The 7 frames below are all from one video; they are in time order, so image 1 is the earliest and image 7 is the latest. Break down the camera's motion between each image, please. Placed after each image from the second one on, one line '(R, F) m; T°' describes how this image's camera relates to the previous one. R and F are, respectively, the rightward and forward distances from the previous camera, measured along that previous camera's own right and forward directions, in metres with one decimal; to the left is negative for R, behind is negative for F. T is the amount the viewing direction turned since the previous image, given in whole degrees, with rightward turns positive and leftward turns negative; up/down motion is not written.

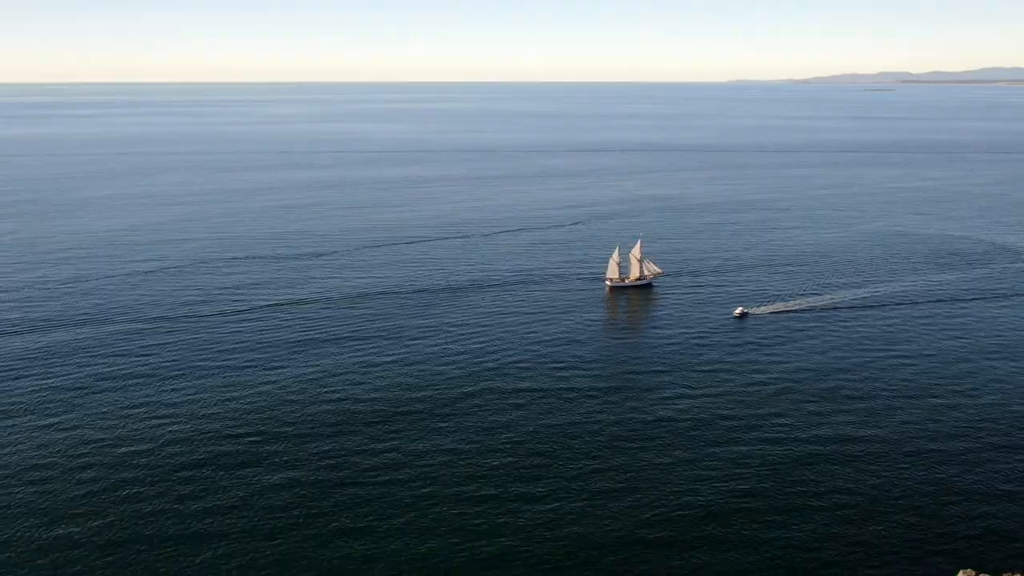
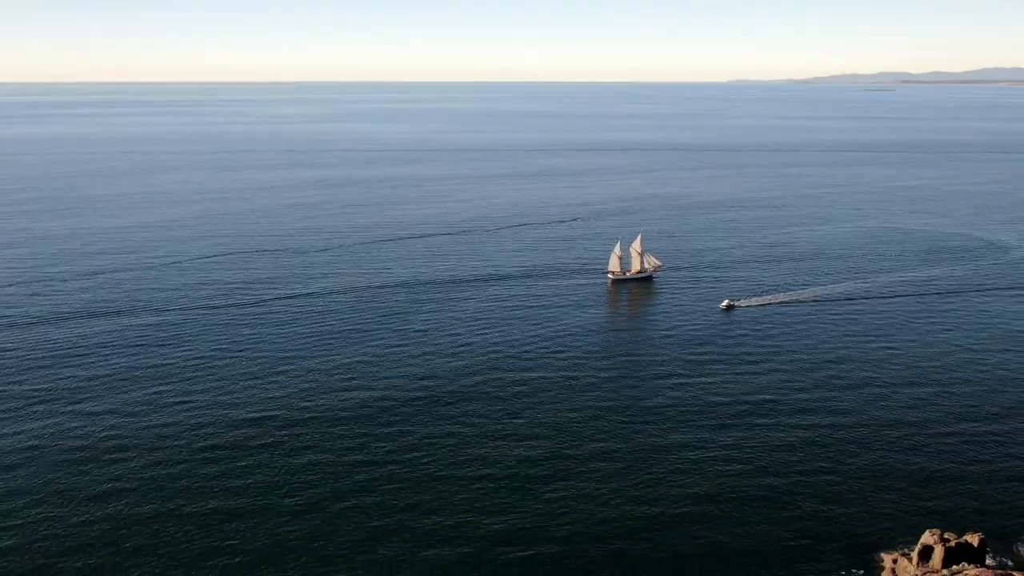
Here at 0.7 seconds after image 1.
(-0.2, -2.4) m; 0°
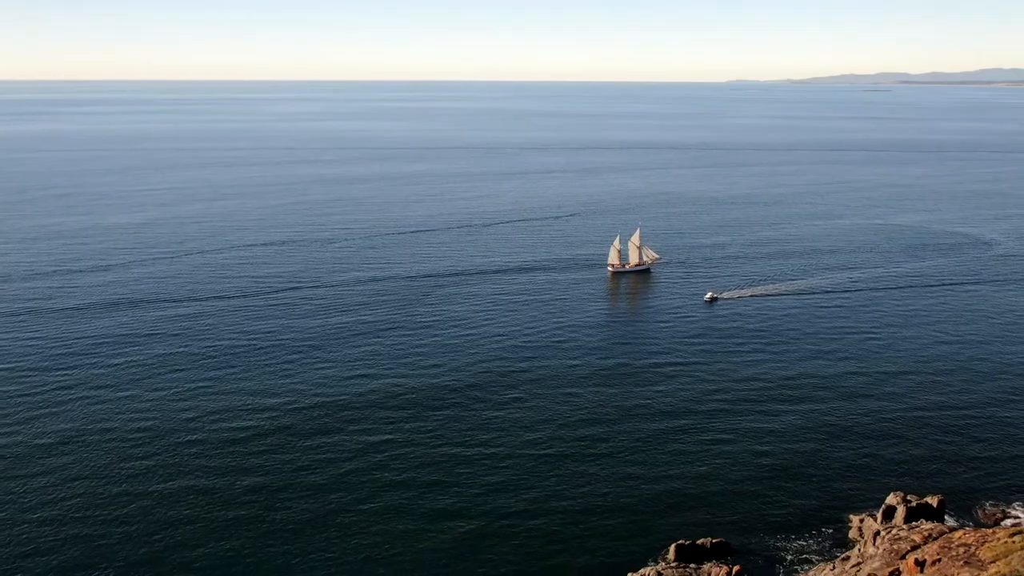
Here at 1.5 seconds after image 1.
(-0.1, -3.2) m; 0°
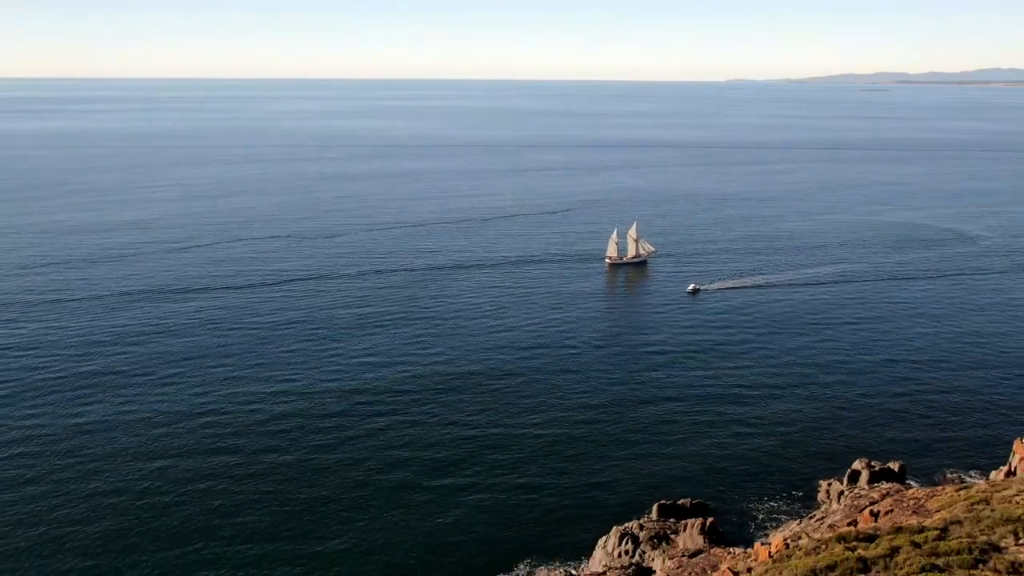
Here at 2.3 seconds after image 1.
(+0.2, -3.2) m; 0°
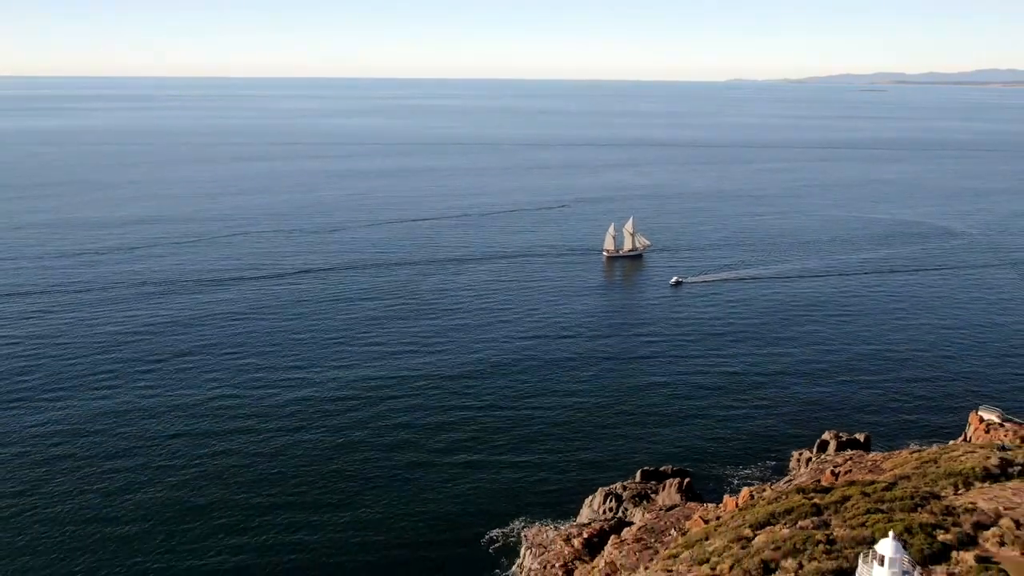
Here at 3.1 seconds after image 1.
(+0.2, -3.2) m; 0°
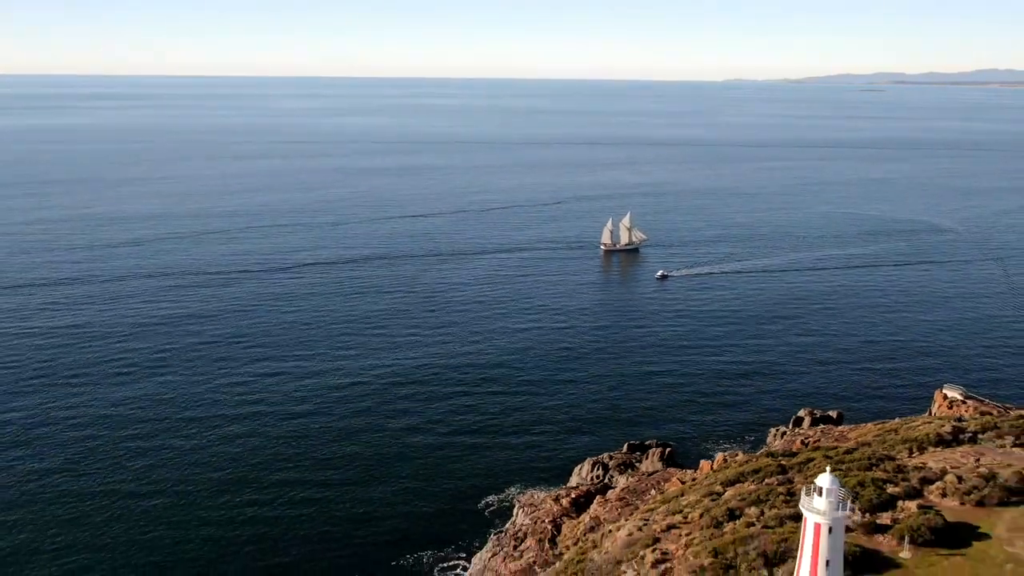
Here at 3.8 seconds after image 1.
(+0.3, -2.9) m; 0°
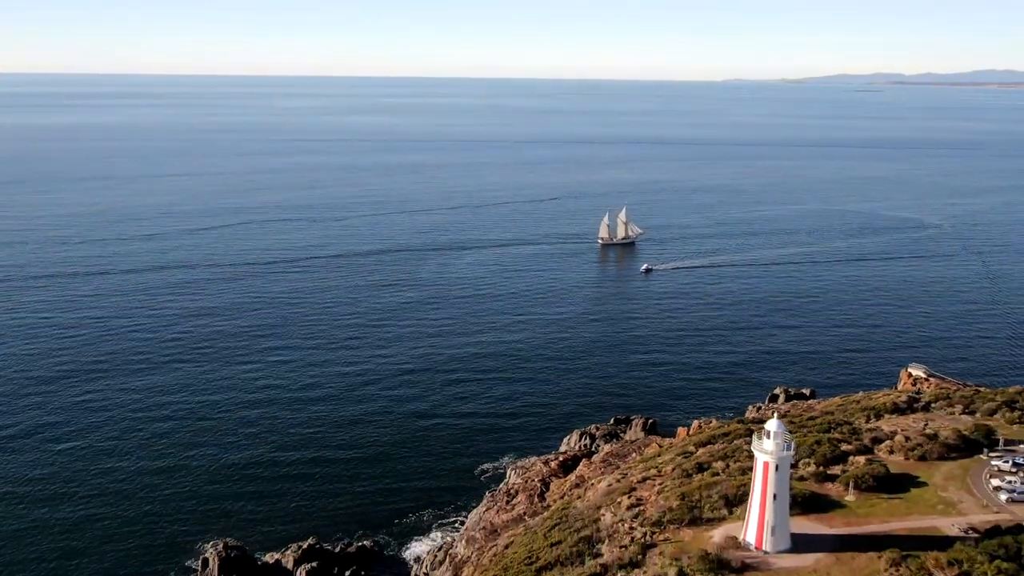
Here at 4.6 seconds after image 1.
(+0.3, -3.2) m; 0°
